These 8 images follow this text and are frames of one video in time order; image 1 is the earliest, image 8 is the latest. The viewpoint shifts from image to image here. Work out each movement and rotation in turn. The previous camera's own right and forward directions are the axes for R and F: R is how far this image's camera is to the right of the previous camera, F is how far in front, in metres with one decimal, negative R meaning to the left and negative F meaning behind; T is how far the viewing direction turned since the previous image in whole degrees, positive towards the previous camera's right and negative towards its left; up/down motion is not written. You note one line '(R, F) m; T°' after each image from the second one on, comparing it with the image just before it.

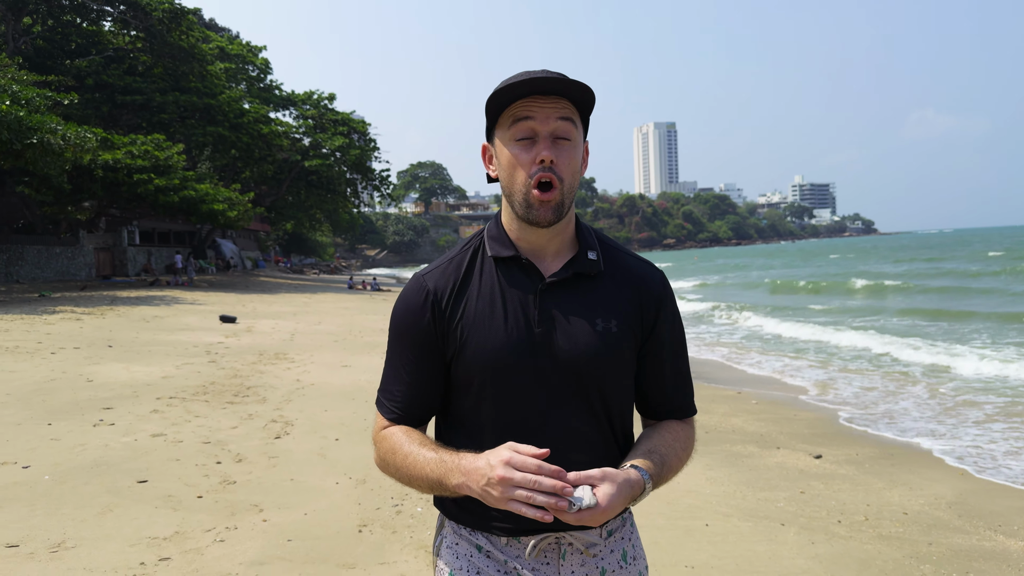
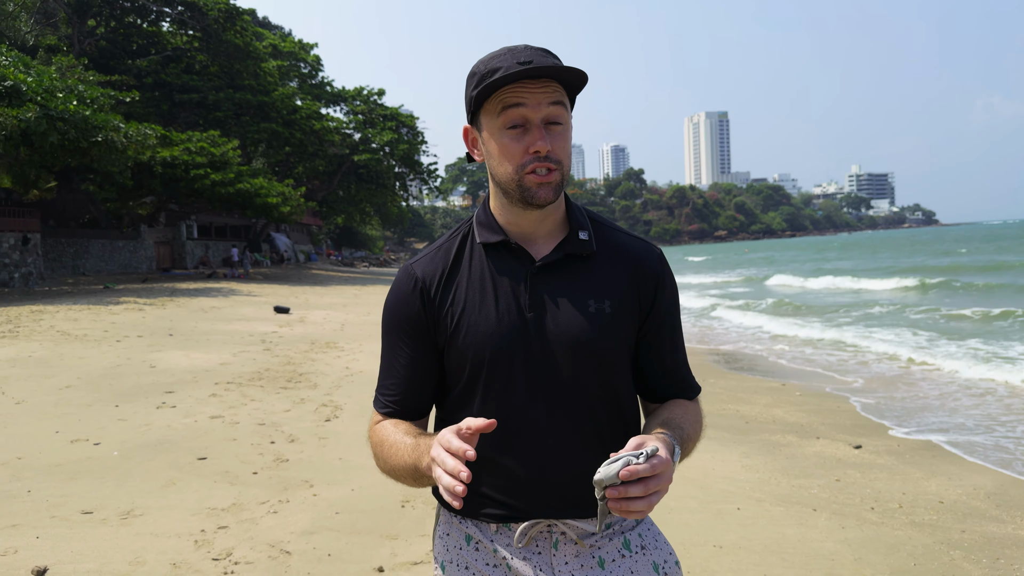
(+0.1, -0.2) m; -4°
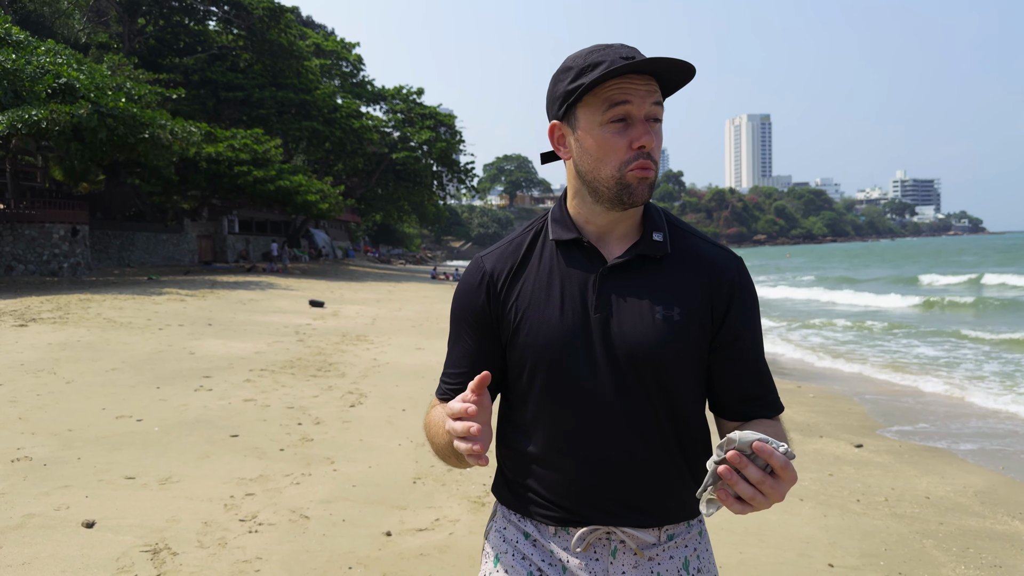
(+0.2, -0.3) m; -3°
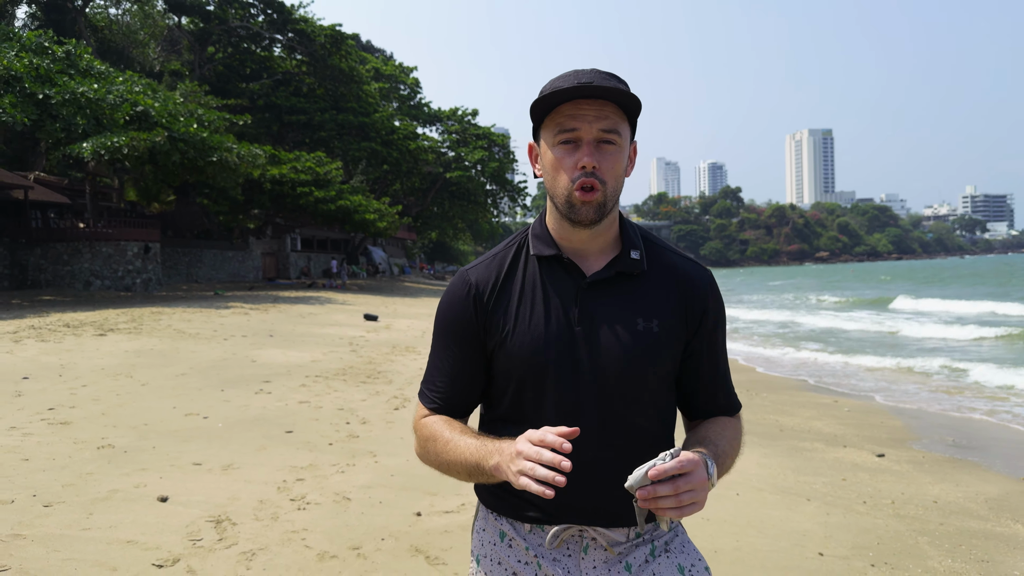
(+0.2, -0.5) m; -5°
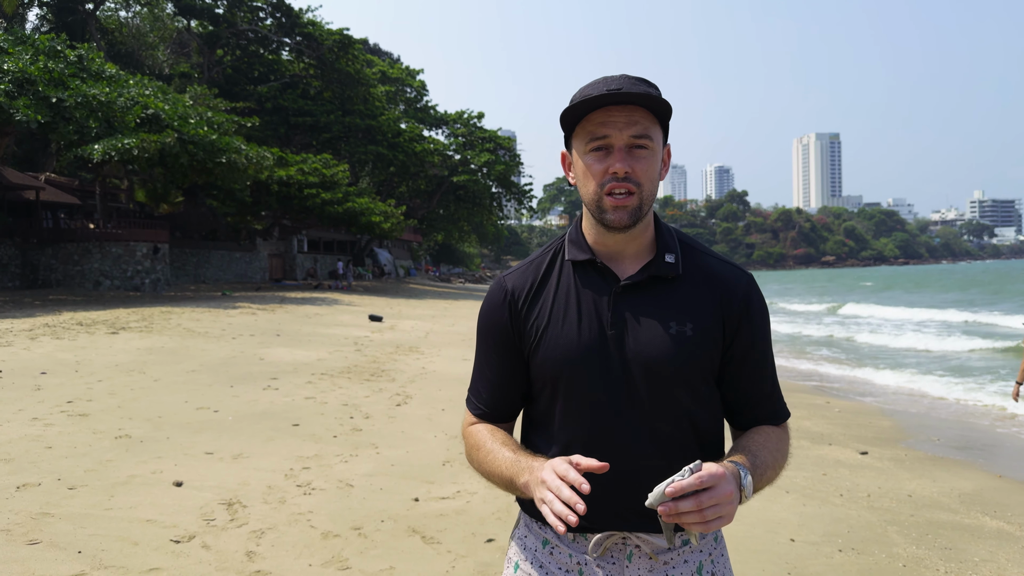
(+0.1, -0.3) m; 0°
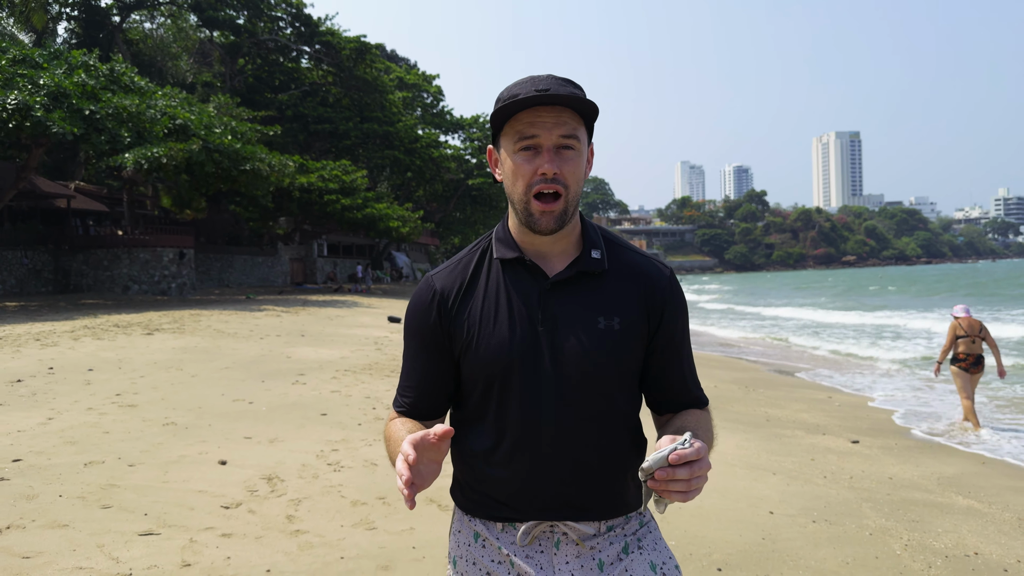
(+0.1, -0.5) m; -1°
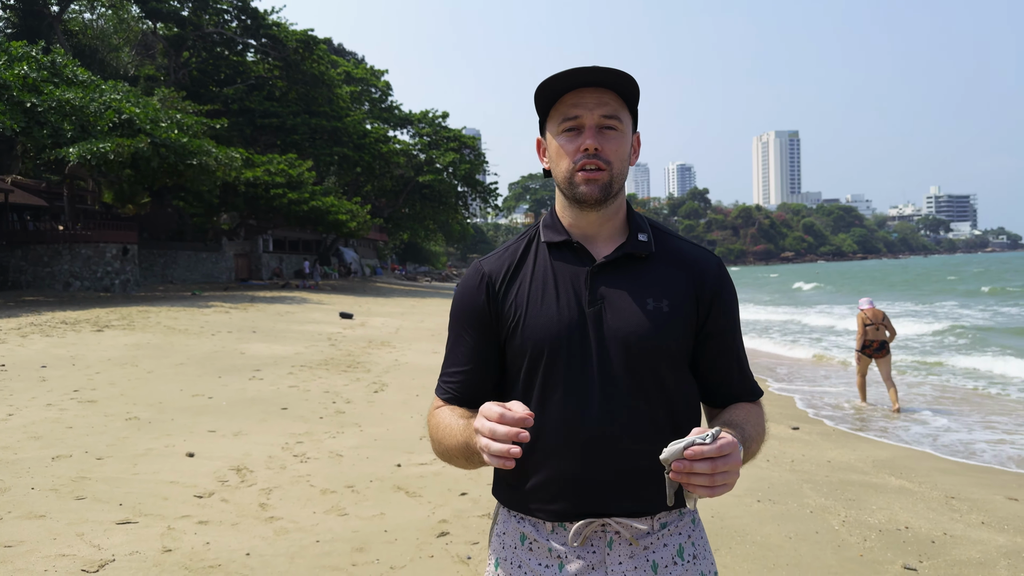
(-0.1, -0.3) m; +4°
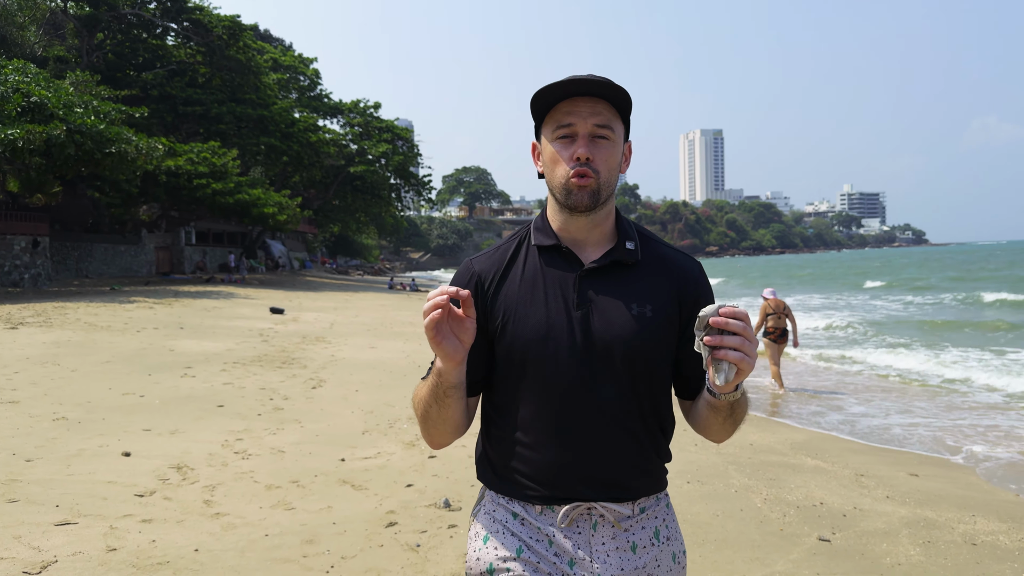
(-0.1, -0.1) m; +6°
